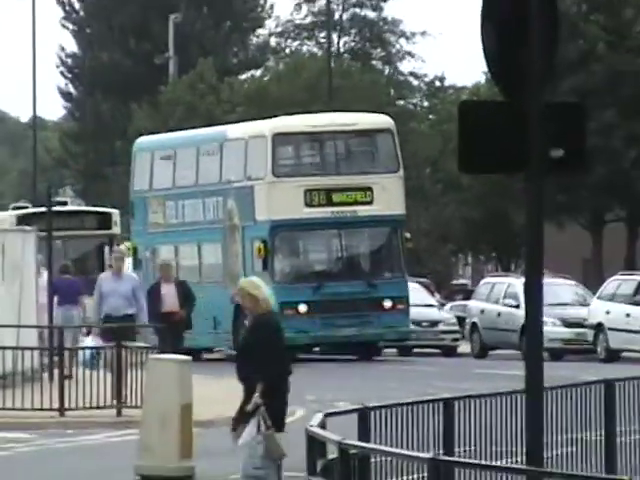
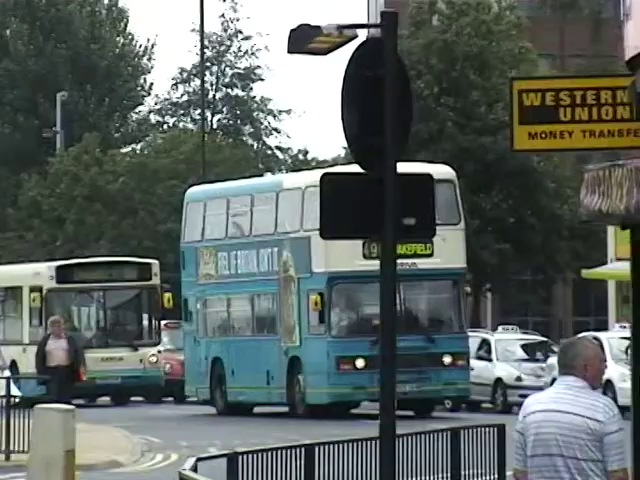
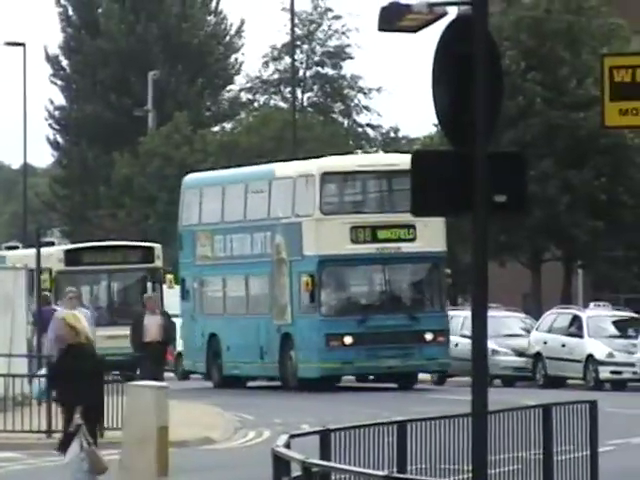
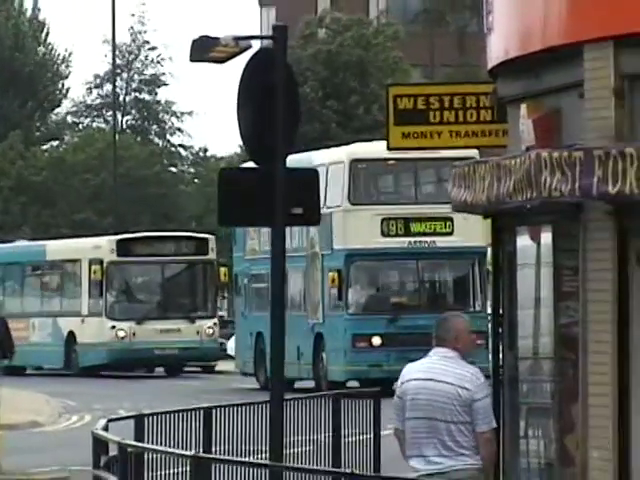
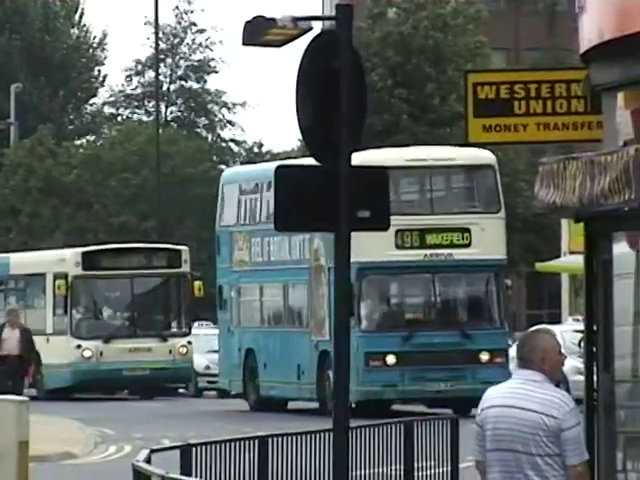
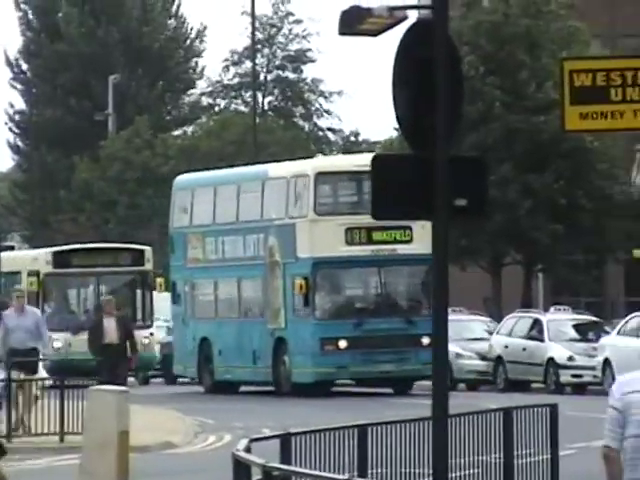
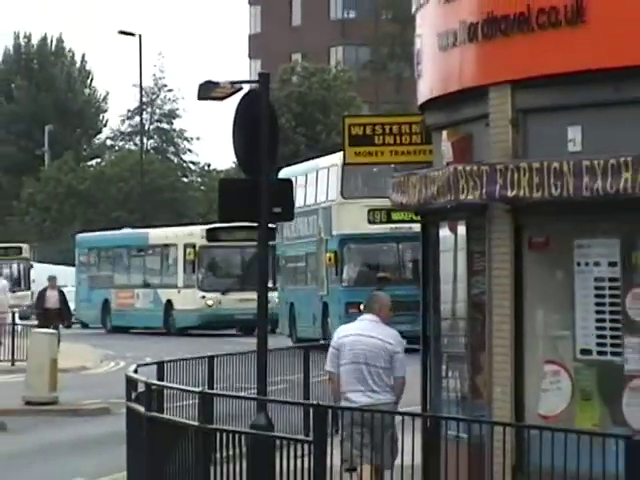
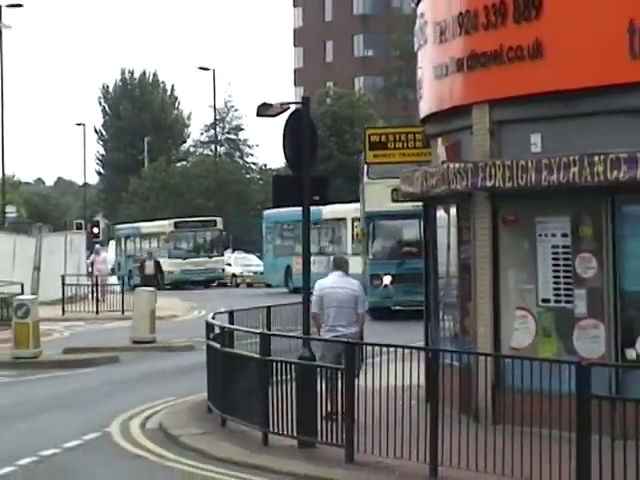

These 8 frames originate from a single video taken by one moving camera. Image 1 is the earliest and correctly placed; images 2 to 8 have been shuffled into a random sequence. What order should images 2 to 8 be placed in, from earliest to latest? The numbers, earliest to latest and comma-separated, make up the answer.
3, 6, 2, 5, 4, 7, 8
